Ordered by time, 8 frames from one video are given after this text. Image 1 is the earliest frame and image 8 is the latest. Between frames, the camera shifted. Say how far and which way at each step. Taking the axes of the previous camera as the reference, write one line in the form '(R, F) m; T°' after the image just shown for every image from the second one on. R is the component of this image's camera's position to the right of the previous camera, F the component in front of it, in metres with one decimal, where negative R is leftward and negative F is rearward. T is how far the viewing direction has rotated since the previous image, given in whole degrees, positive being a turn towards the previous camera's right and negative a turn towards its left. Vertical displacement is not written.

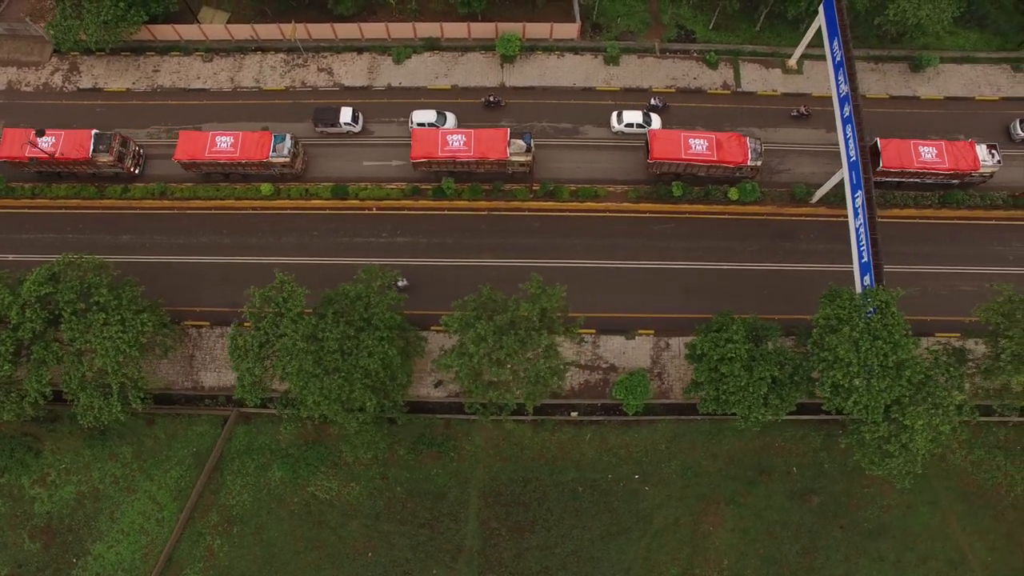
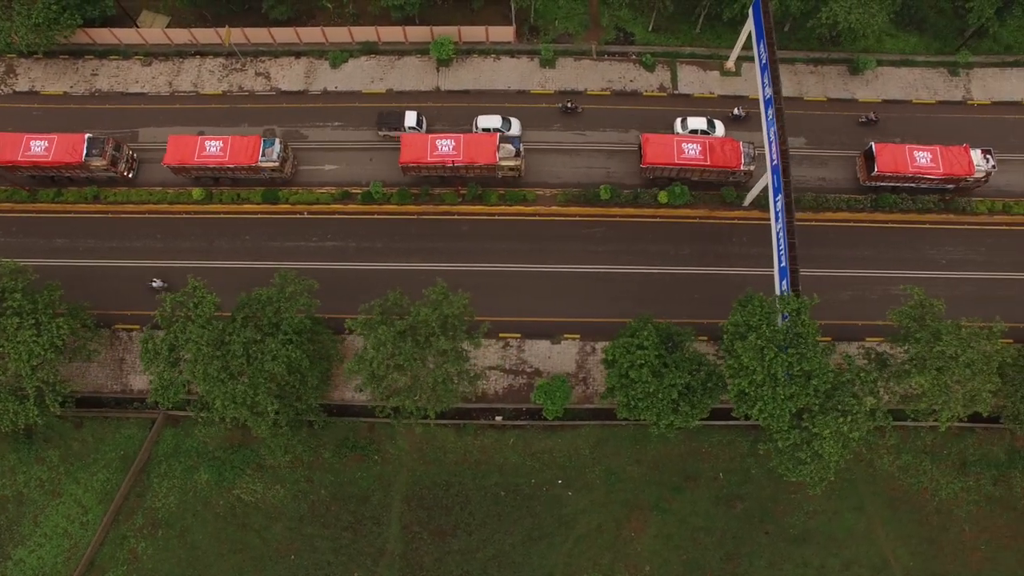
(+3.9, +0.1) m; -1°
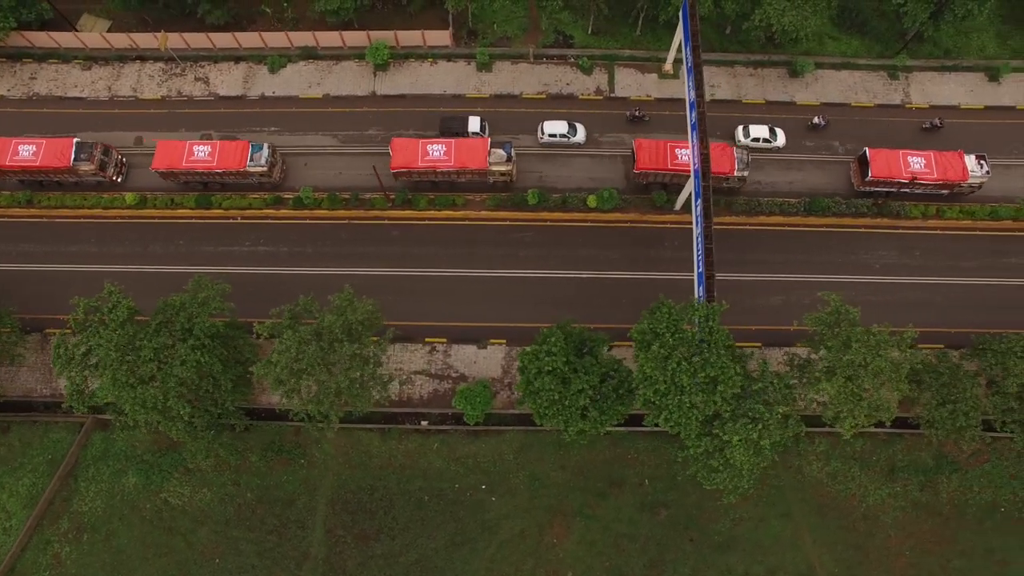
(+3.8, +0.1) m; -1°
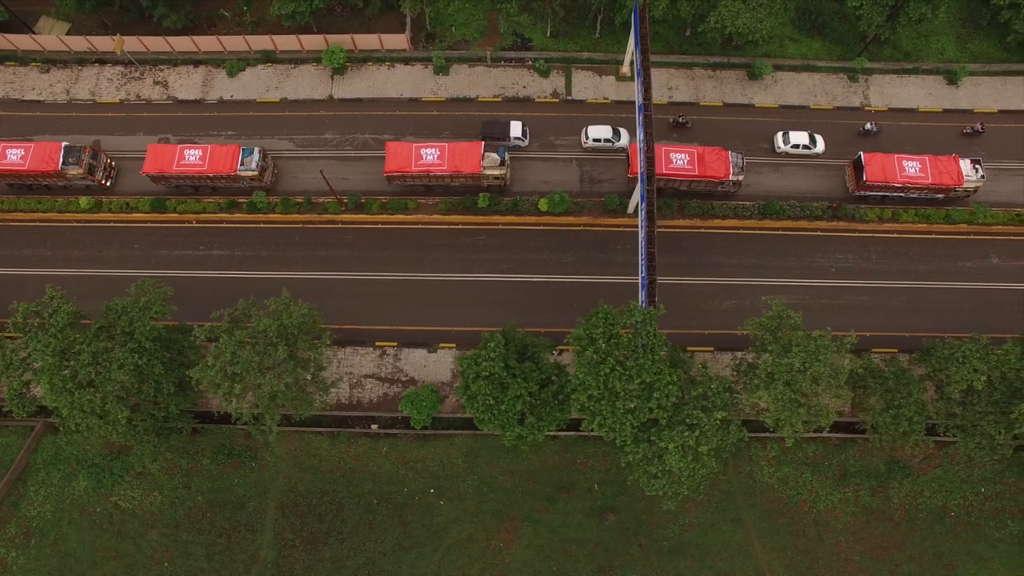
(+2.6, +0.1) m; 0°
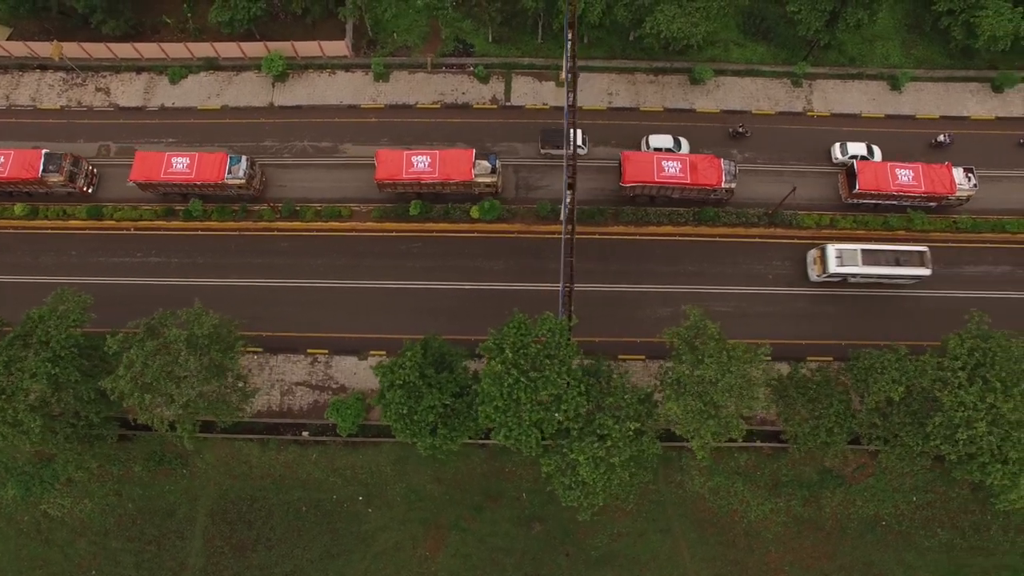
(+3.6, +0.2) m; -1°
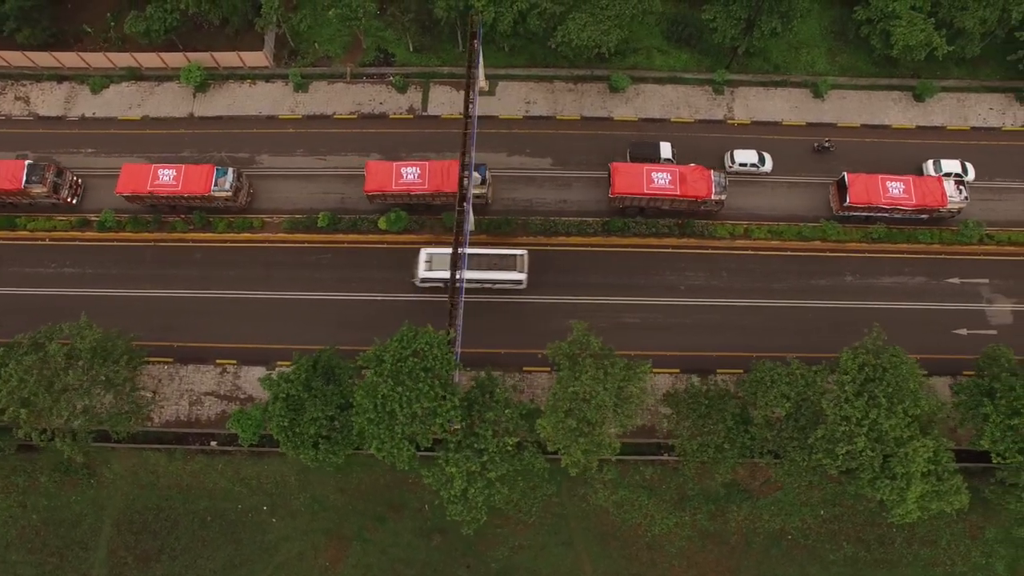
(+4.9, +0.1) m; -1°
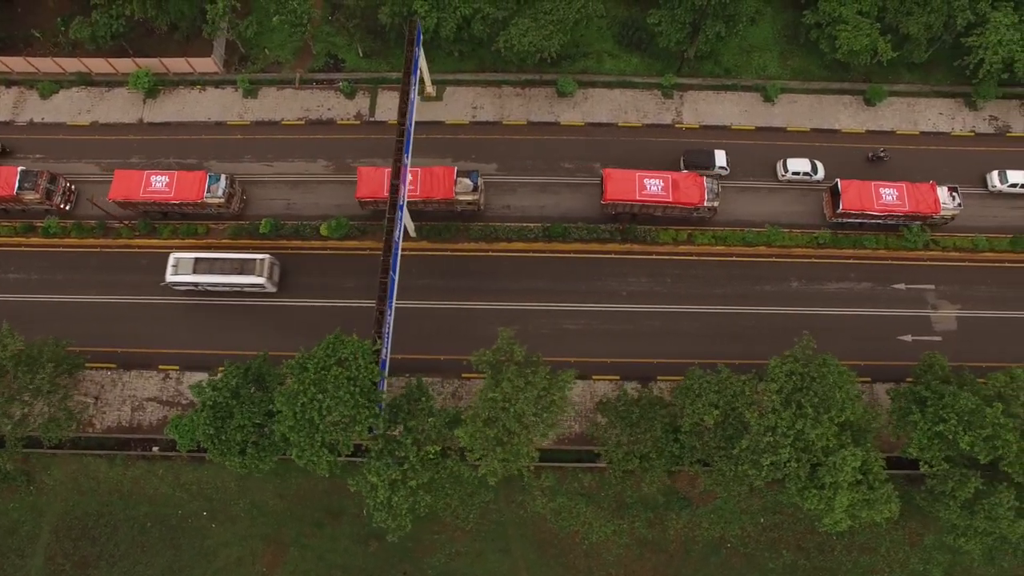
(+3.1, +0.1) m; -1°
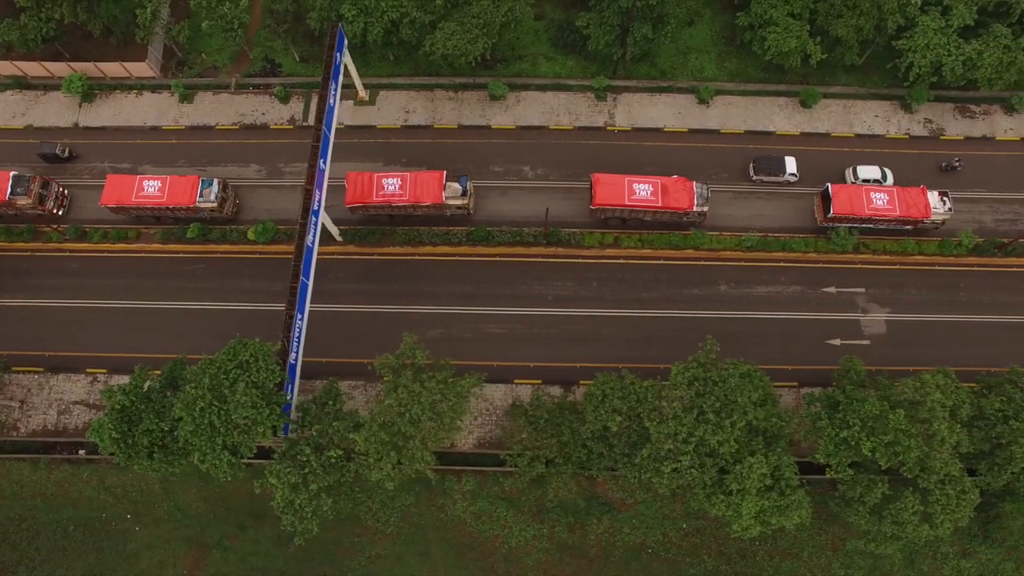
(+4.0, +0.1) m; -1°
